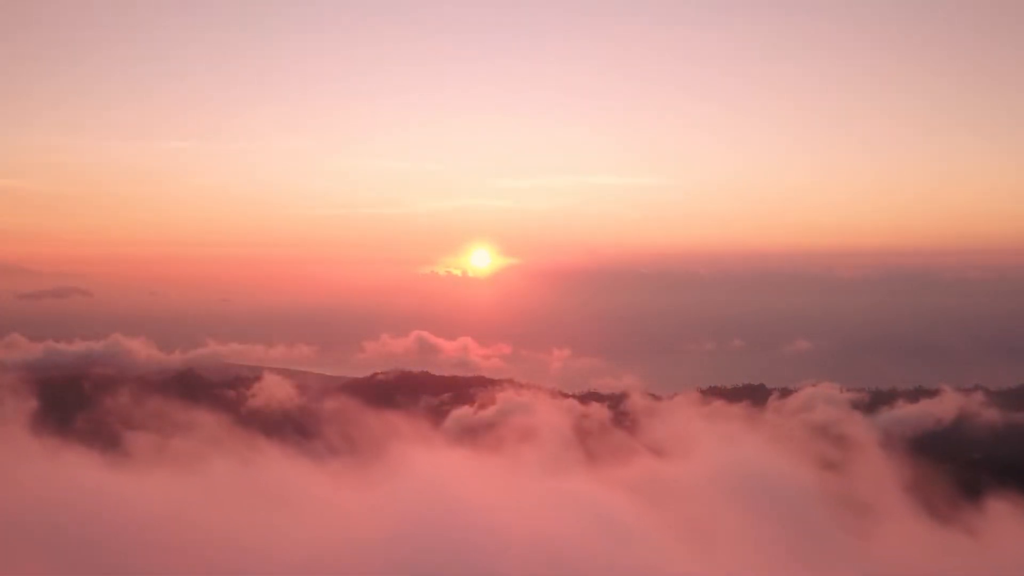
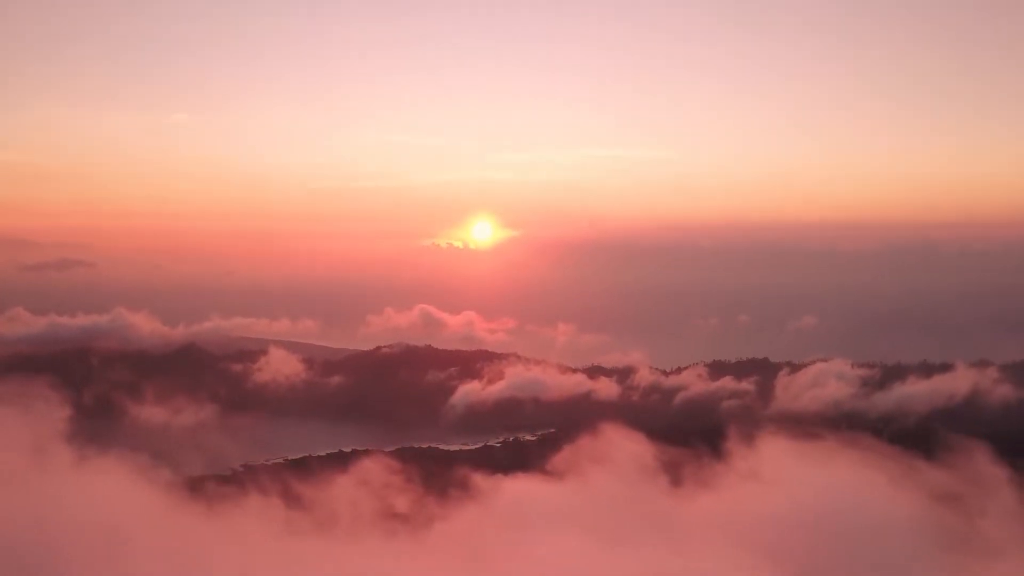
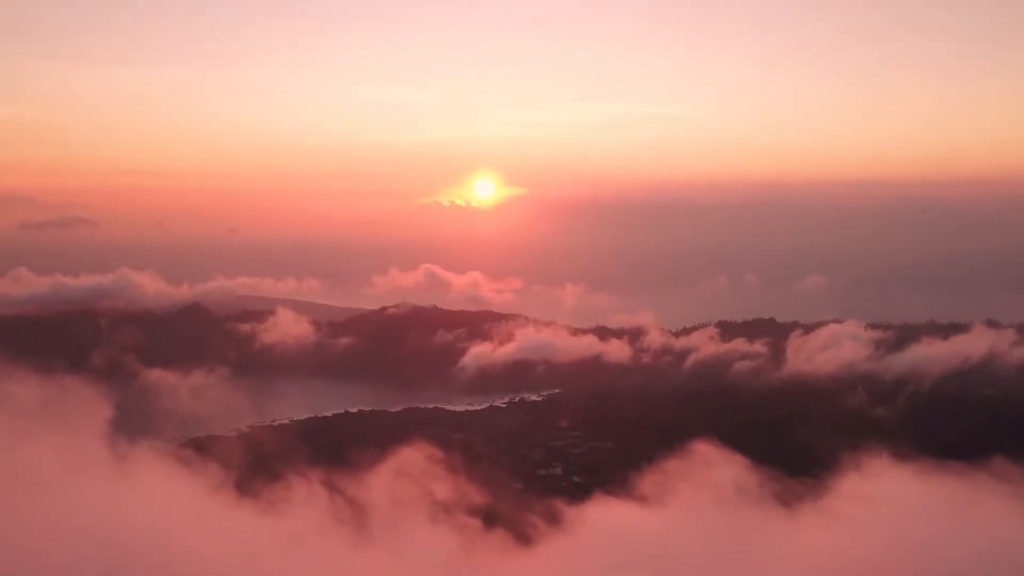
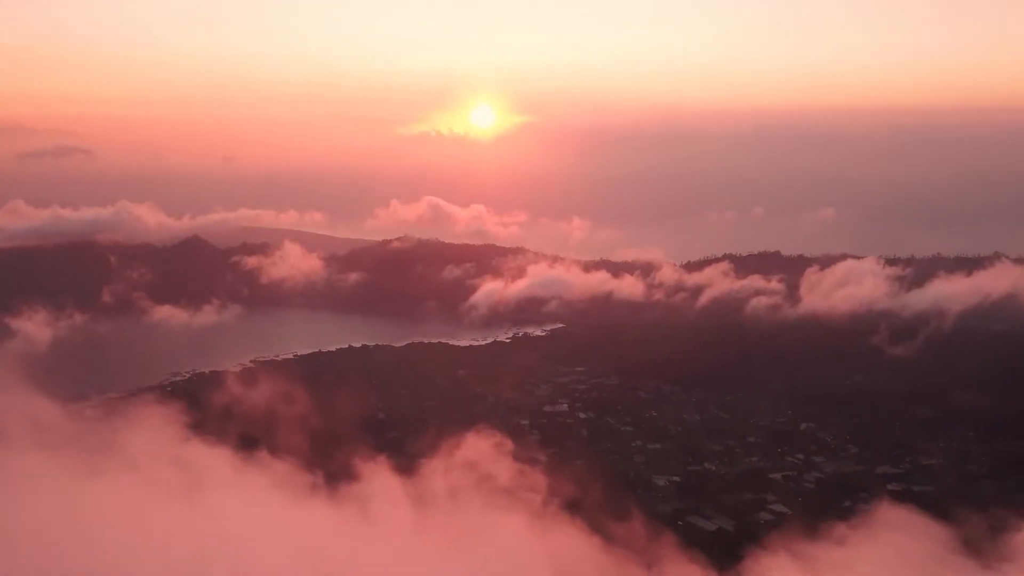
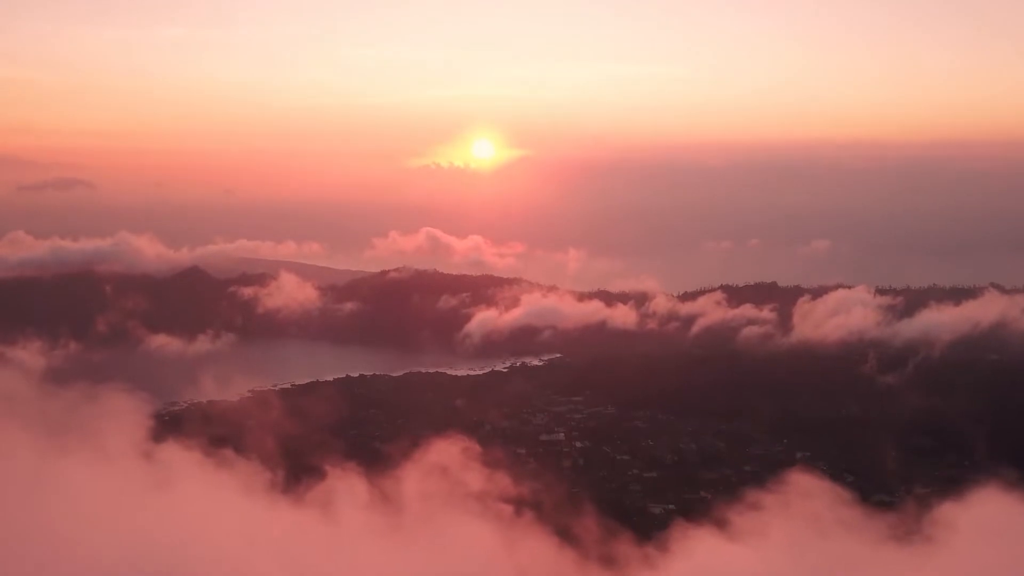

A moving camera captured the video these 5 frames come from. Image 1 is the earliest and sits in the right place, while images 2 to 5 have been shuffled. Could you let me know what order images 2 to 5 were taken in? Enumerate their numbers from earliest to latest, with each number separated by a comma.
2, 3, 5, 4
